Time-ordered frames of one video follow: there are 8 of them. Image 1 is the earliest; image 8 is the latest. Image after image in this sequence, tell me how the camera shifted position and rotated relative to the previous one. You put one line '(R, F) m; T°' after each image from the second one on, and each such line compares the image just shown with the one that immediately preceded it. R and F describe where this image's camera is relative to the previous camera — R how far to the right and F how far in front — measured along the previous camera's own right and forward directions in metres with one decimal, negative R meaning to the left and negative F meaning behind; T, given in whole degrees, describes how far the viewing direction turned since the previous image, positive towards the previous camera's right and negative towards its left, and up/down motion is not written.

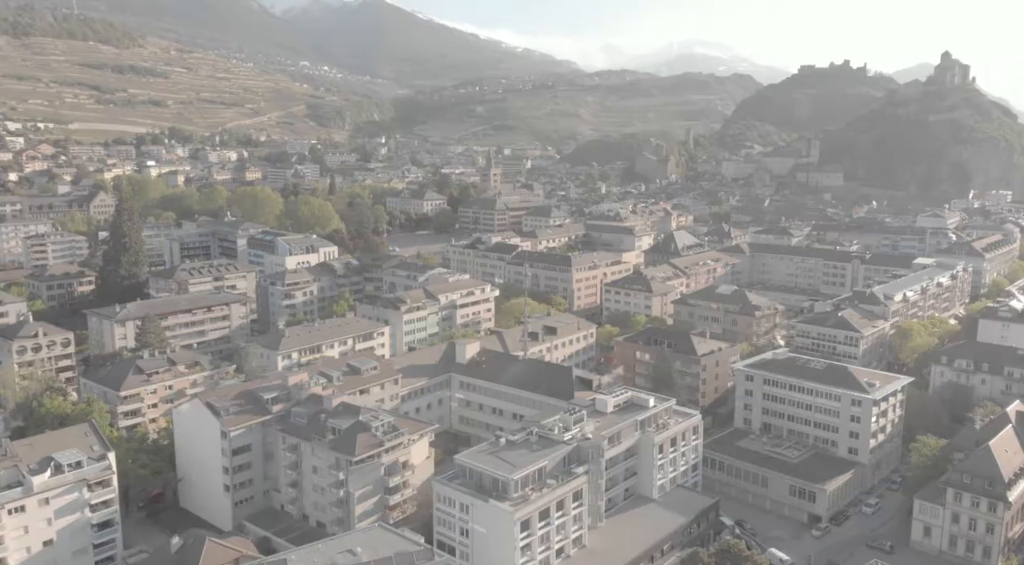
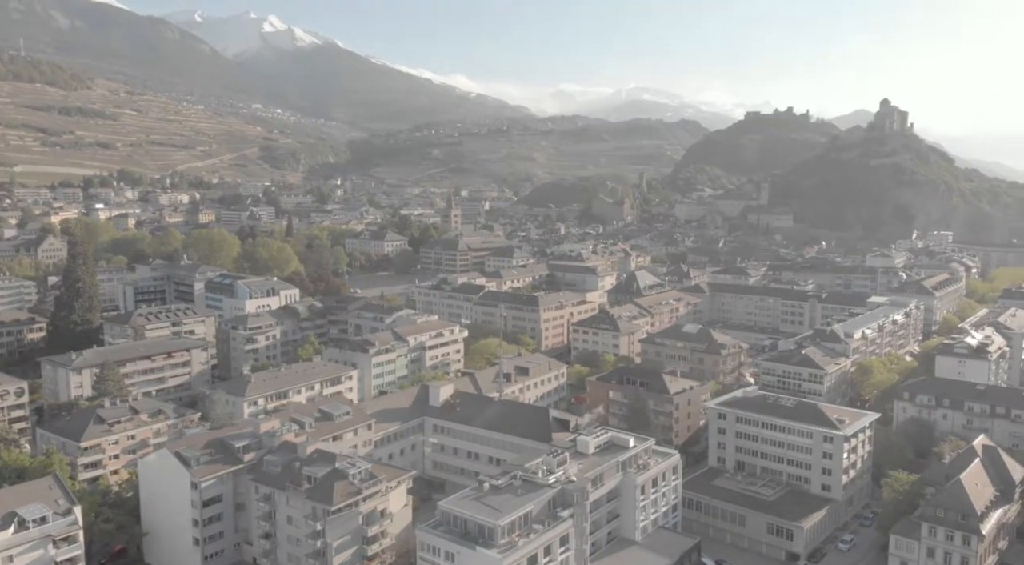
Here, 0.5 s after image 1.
(-1.1, 0.0) m; +4°
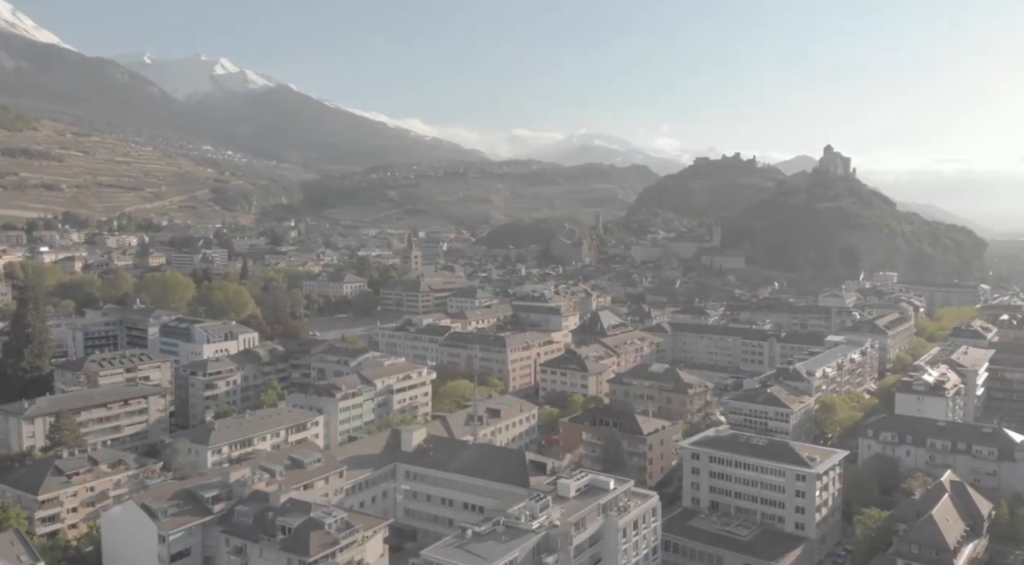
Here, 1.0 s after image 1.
(-1.1, 0.0) m; +4°
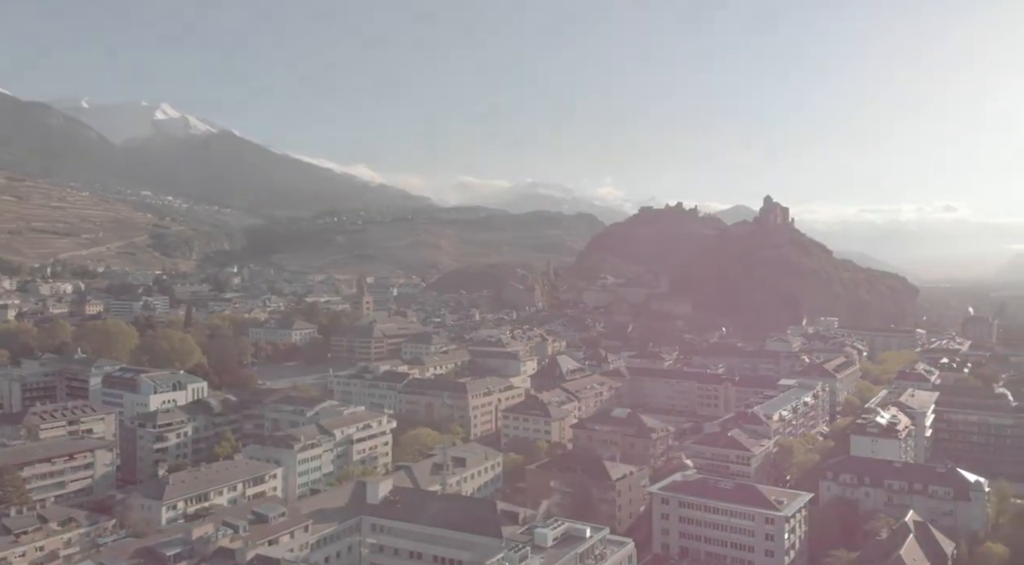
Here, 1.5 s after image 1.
(-1.3, 0.0) m; +5°
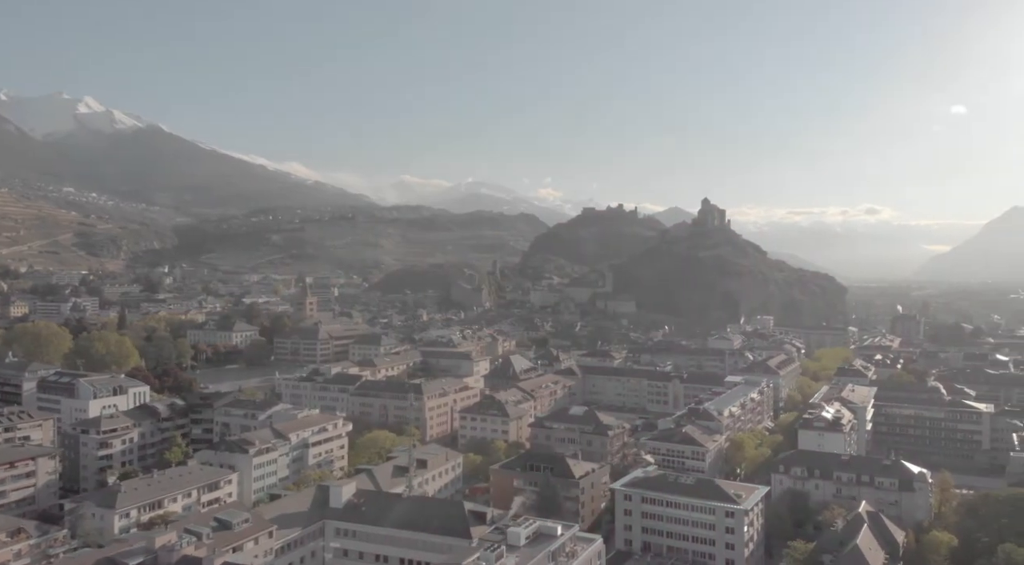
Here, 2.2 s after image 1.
(-1.5, 0.0) m; +5°
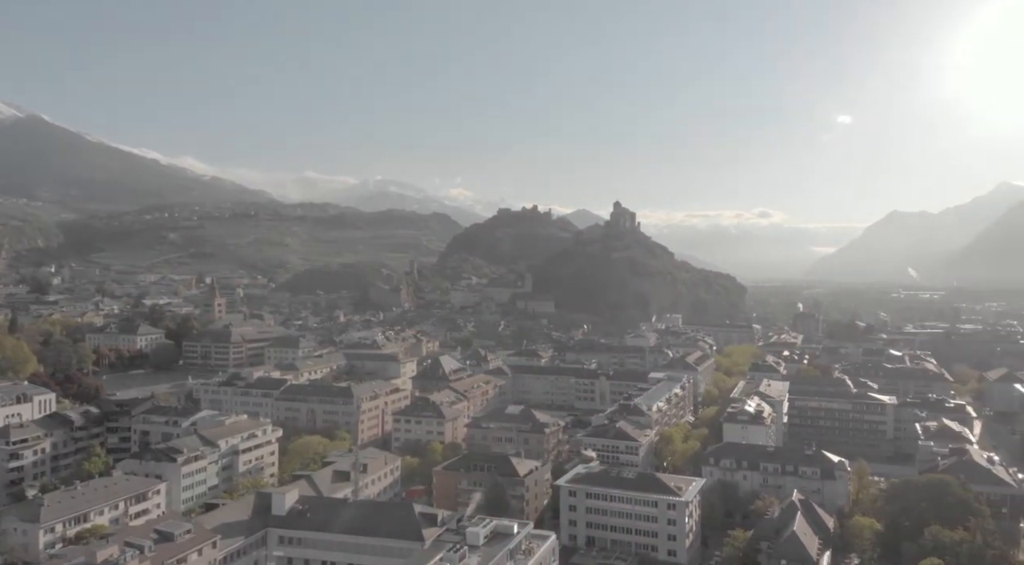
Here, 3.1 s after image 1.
(-2.2, 0.0) m; +8°
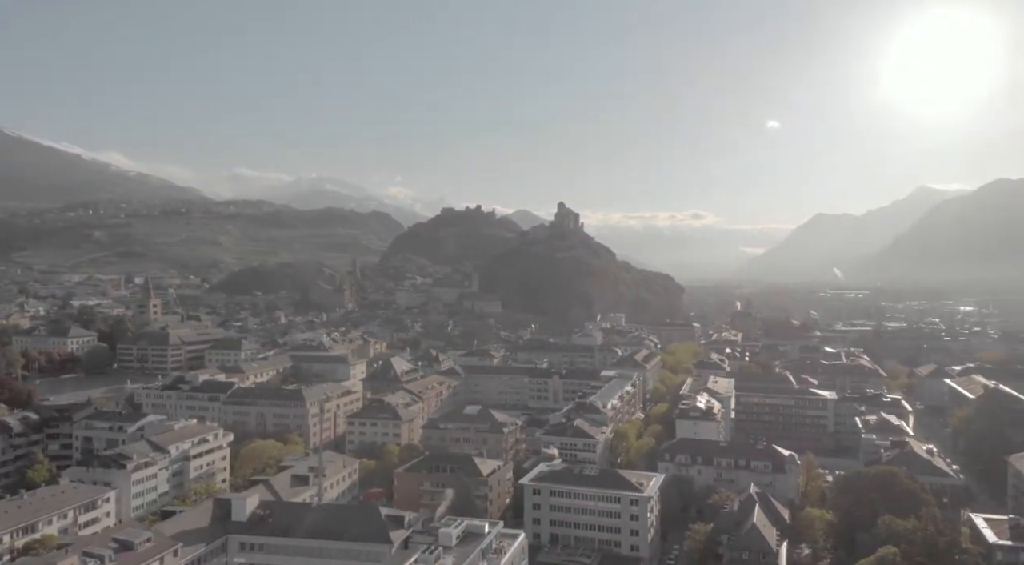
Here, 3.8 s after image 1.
(-1.5, 0.0) m; +5°
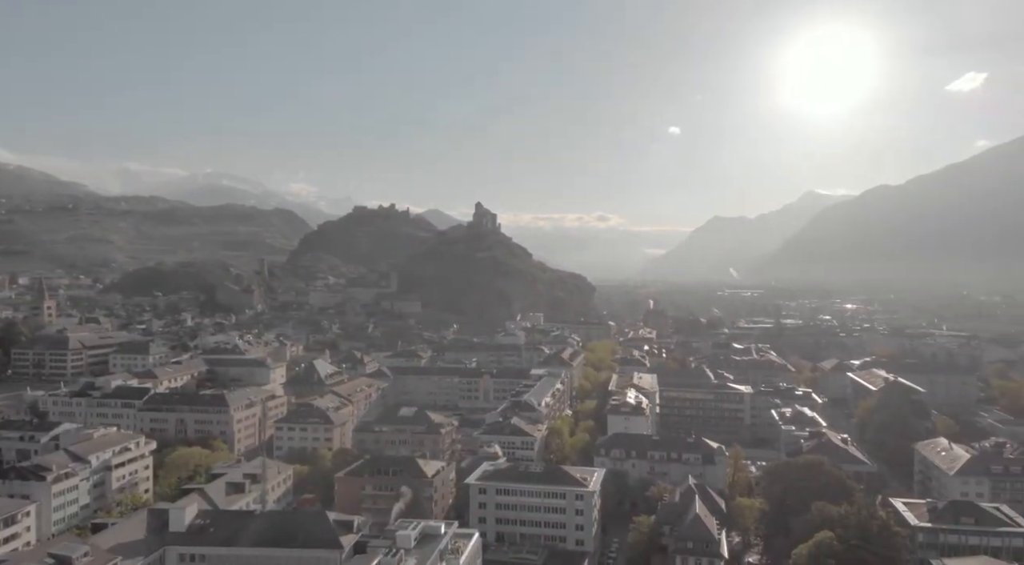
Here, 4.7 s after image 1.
(-2.2, +0.1) m; +8°
